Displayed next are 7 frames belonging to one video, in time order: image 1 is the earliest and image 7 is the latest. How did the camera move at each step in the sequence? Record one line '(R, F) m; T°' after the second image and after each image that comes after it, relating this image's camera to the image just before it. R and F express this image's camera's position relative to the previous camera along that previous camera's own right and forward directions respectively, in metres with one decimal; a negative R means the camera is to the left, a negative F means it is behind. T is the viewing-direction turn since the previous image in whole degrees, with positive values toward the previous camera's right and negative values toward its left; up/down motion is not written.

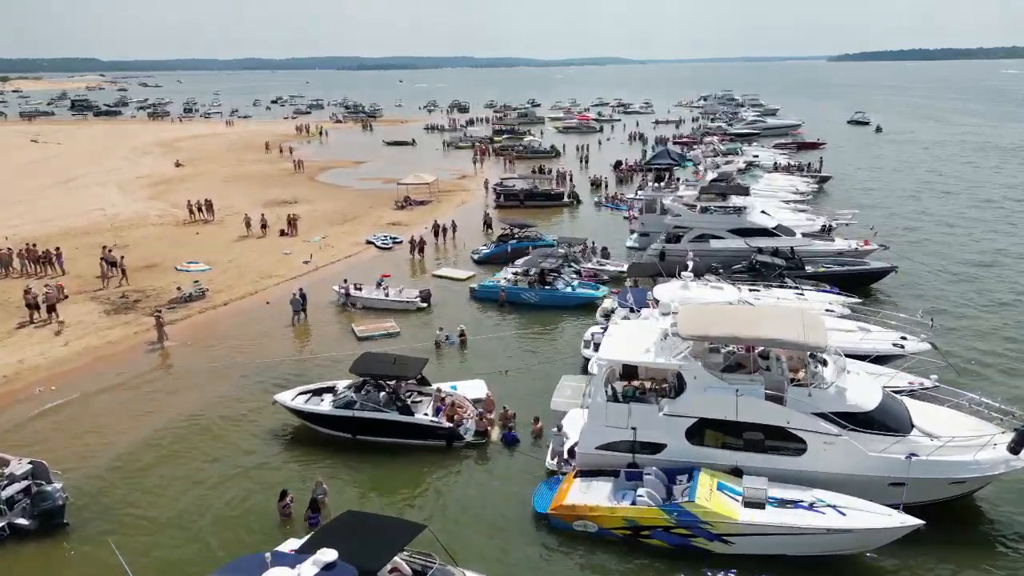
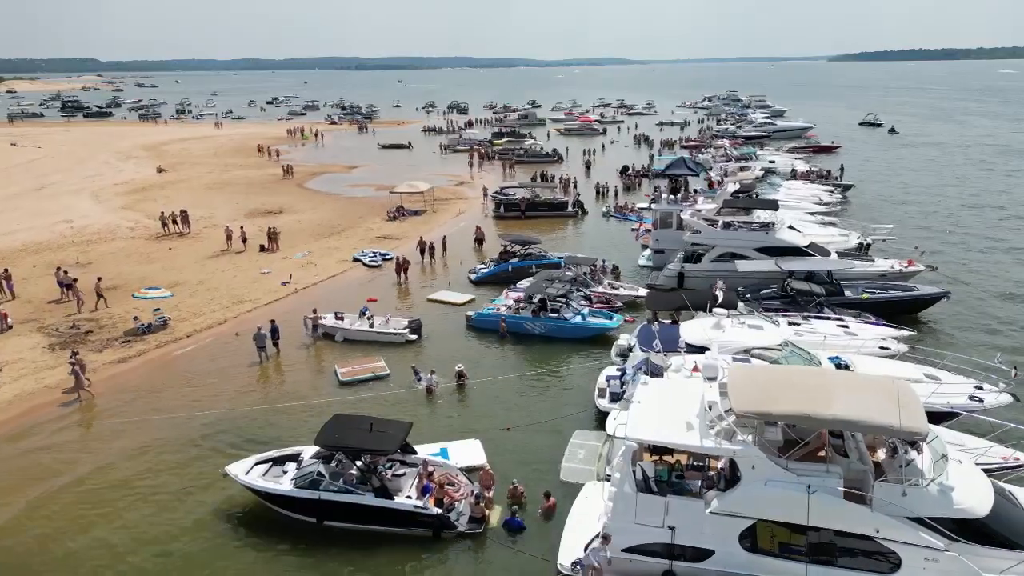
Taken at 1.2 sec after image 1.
(-0.1, +3.4) m; 0°
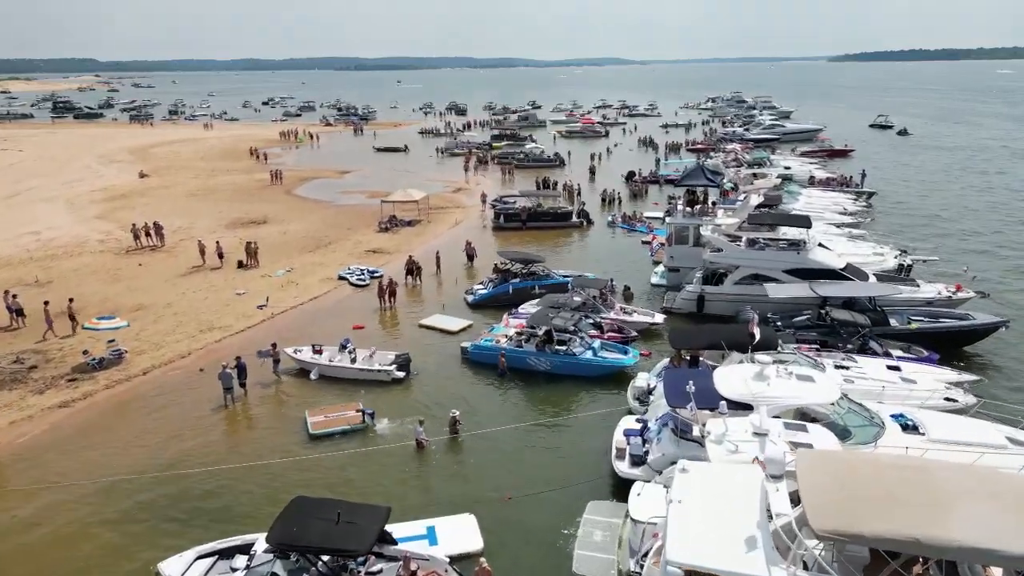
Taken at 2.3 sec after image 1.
(0.0, +3.0) m; 0°
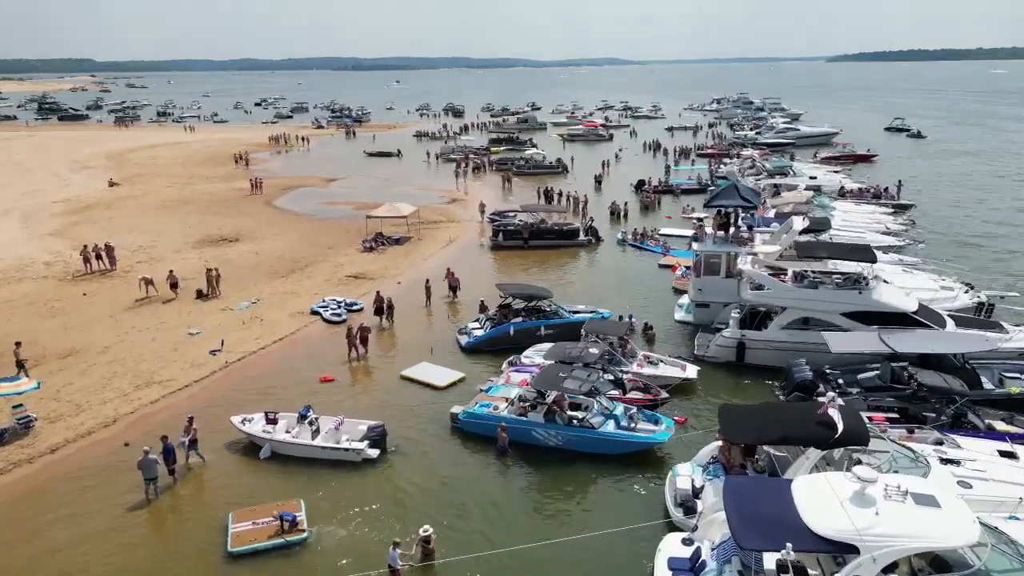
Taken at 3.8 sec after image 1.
(-0.1, +4.4) m; 0°
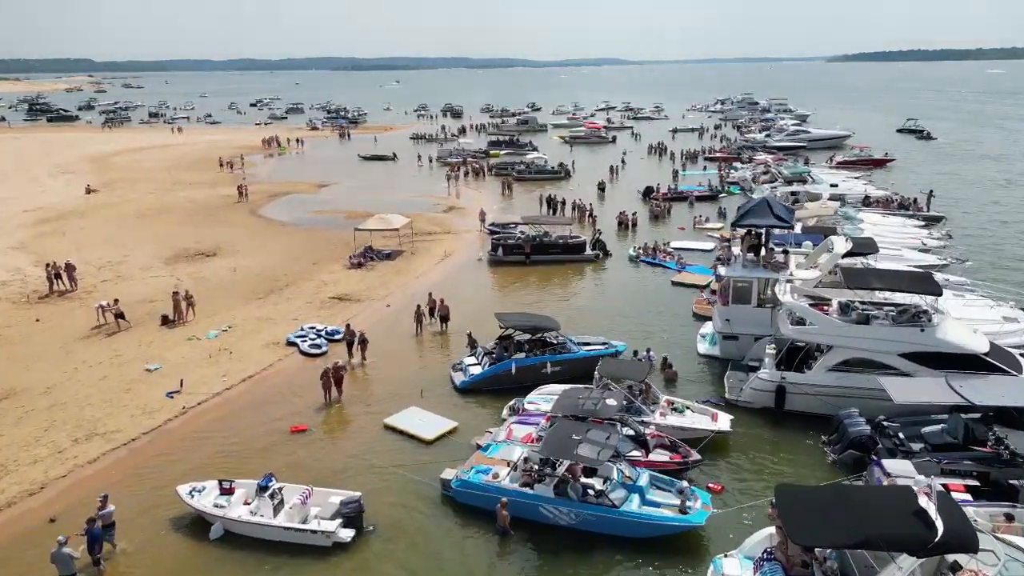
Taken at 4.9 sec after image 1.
(-0.1, +3.0) m; 0°
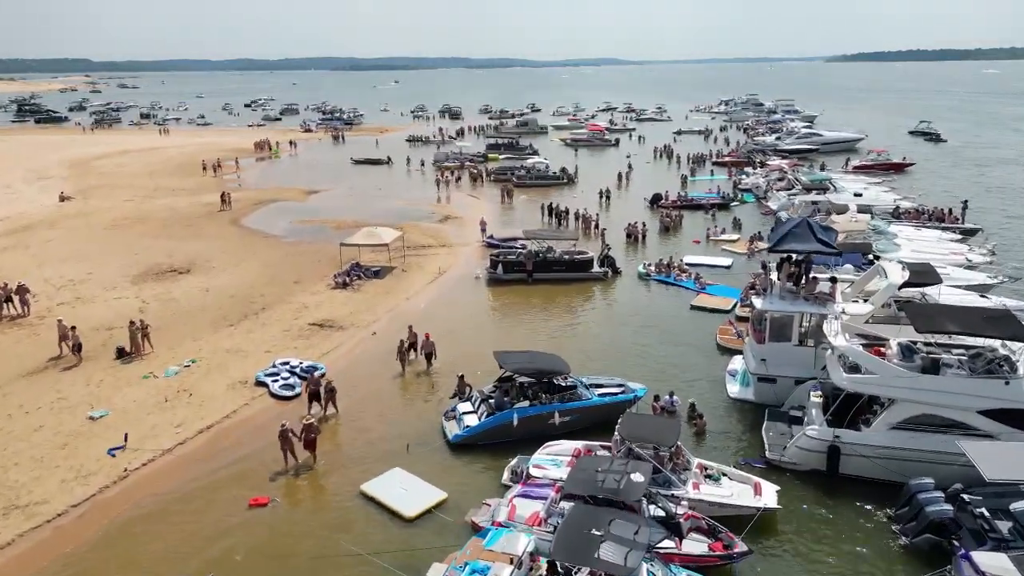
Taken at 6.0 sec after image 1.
(-0.1, +3.0) m; 0°
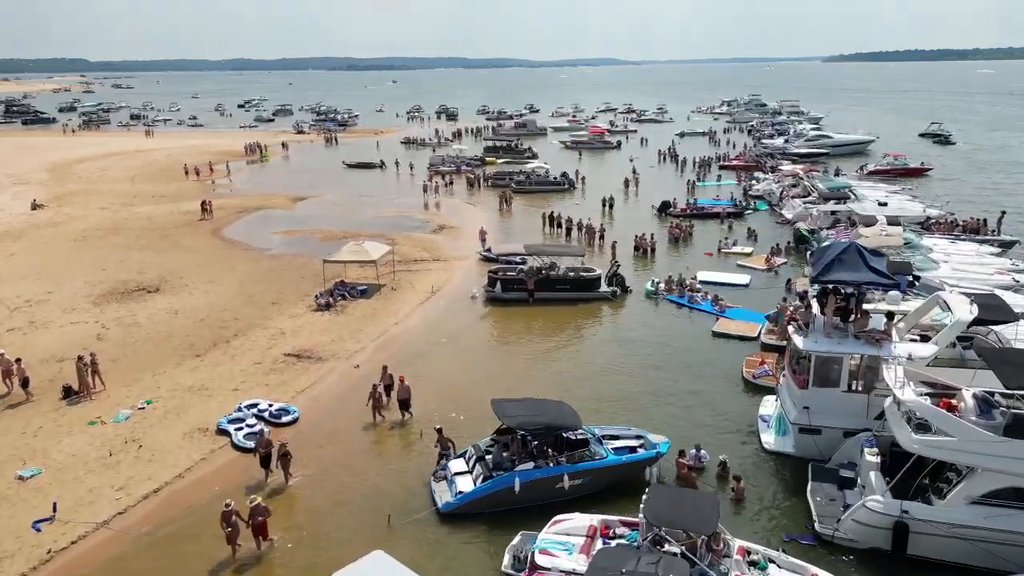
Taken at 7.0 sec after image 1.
(-0.1, +2.8) m; 0°
